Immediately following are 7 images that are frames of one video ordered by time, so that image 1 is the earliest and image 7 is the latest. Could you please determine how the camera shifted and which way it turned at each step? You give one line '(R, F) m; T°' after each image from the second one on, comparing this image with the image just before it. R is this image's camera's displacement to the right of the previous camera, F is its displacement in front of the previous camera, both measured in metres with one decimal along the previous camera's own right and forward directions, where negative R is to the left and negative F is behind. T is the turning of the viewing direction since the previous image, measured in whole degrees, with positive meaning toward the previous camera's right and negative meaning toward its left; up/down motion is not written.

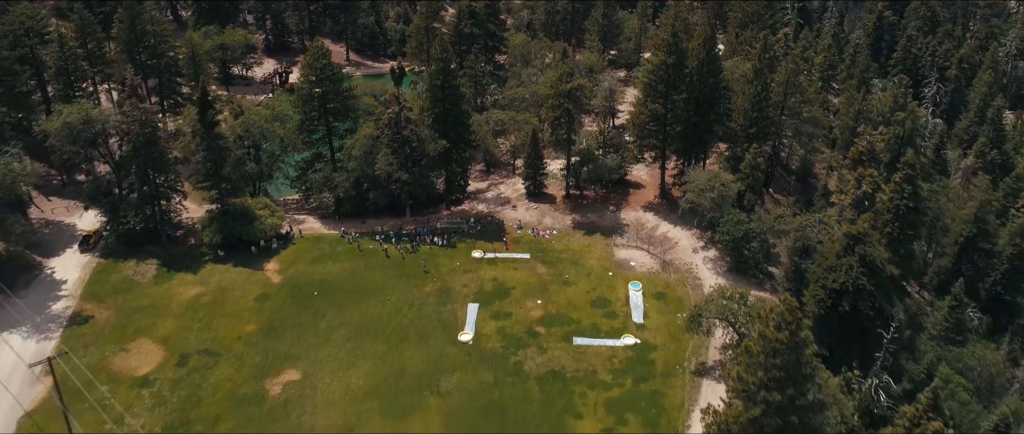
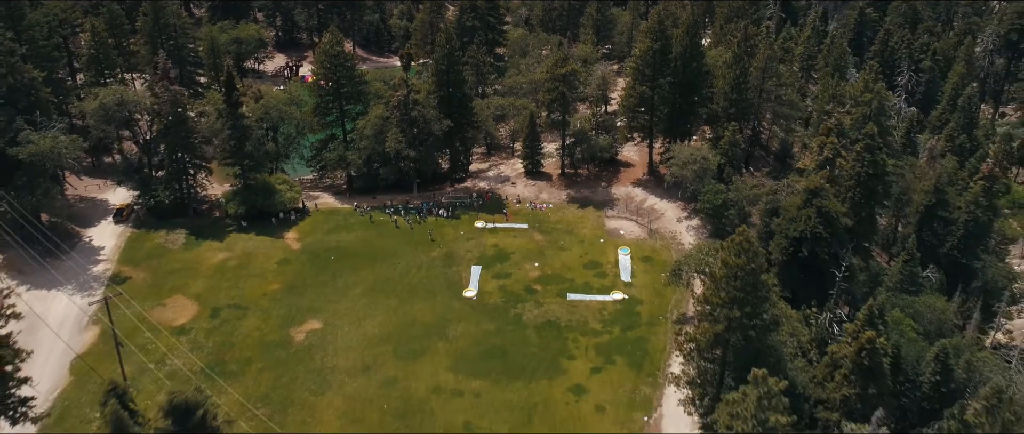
(-0.1, -5.0) m; 0°
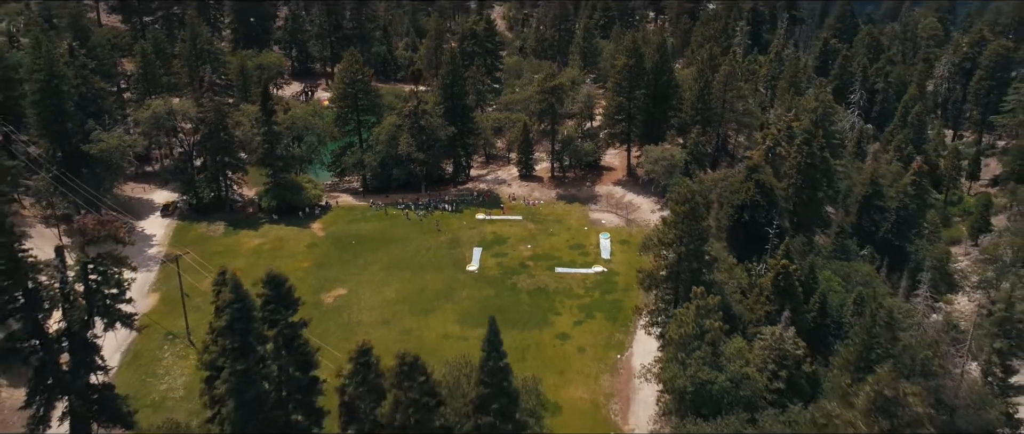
(+0.1, -9.2) m; 0°
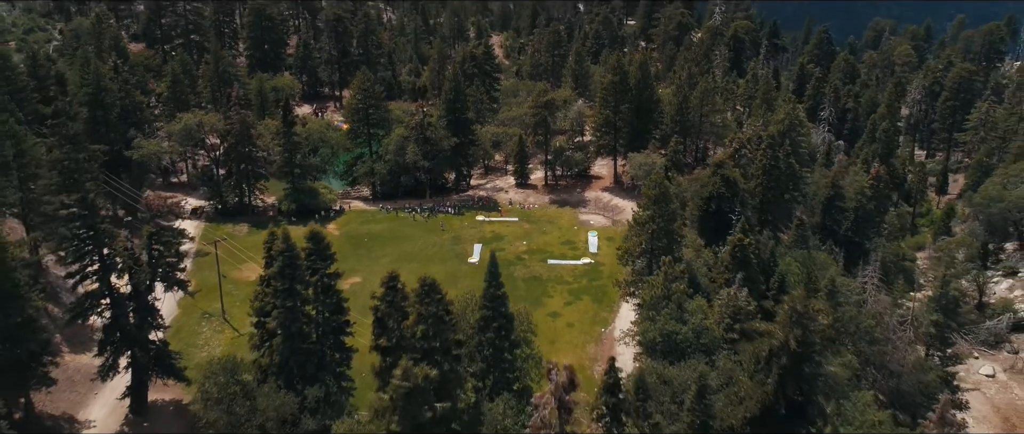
(+0.1, -7.1) m; 0°
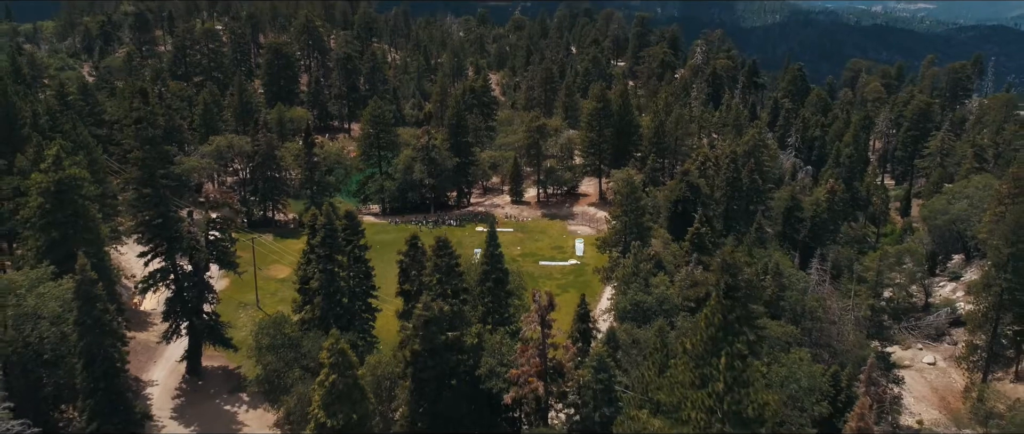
(+0.1, -9.3) m; 0°
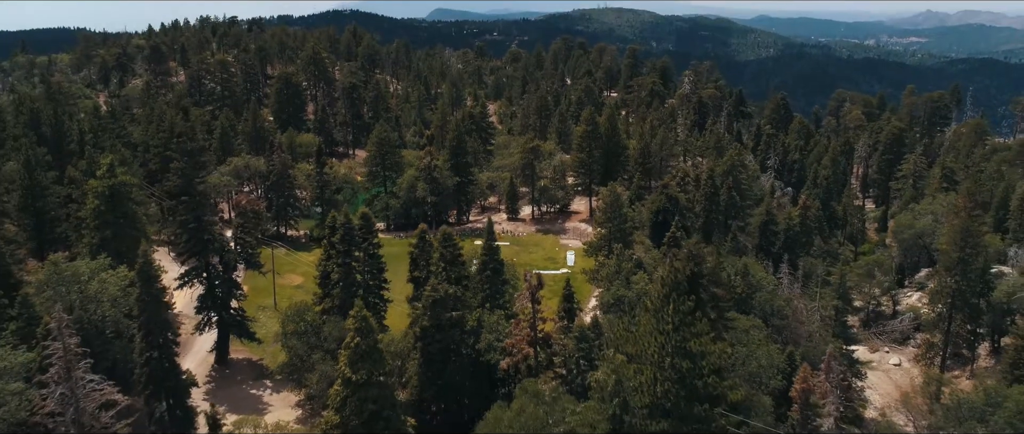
(+0.1, -6.7) m; 0°
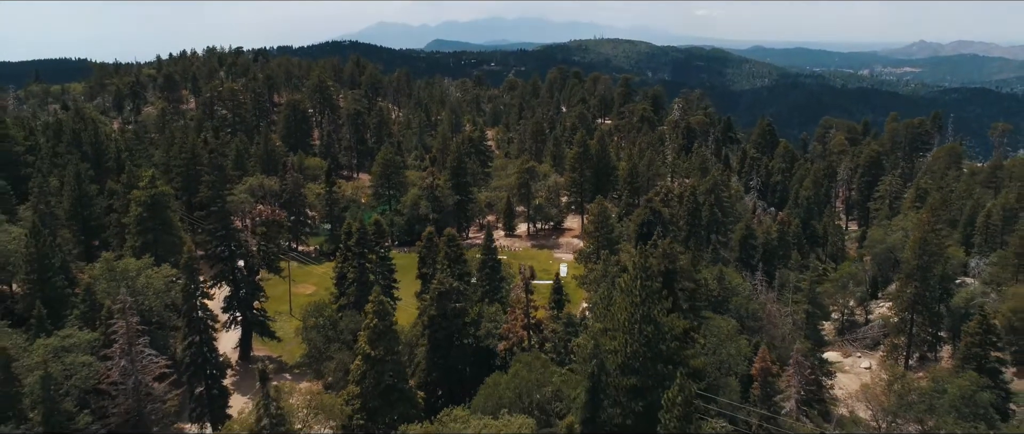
(+0.1, -6.6) m; 0°
